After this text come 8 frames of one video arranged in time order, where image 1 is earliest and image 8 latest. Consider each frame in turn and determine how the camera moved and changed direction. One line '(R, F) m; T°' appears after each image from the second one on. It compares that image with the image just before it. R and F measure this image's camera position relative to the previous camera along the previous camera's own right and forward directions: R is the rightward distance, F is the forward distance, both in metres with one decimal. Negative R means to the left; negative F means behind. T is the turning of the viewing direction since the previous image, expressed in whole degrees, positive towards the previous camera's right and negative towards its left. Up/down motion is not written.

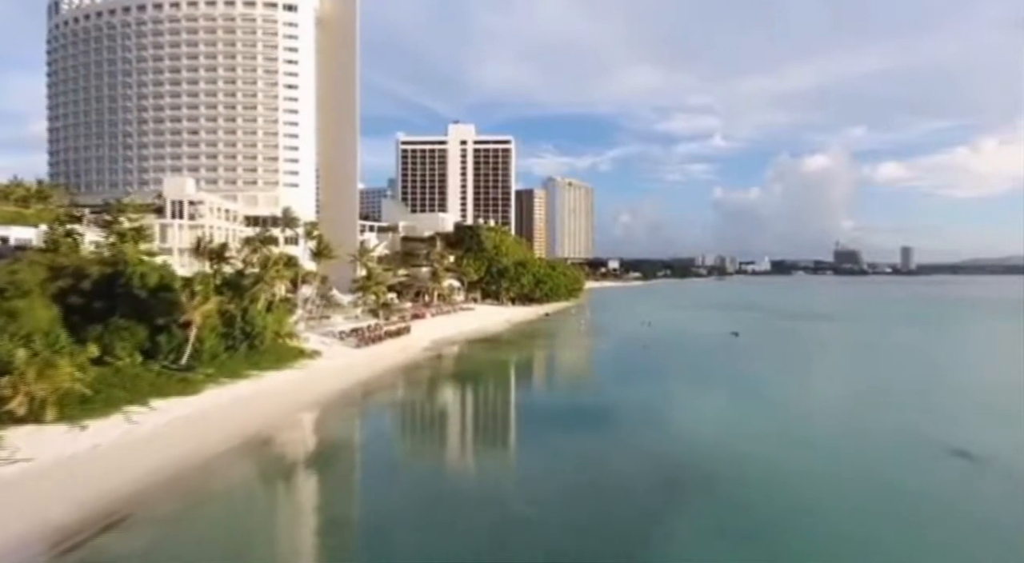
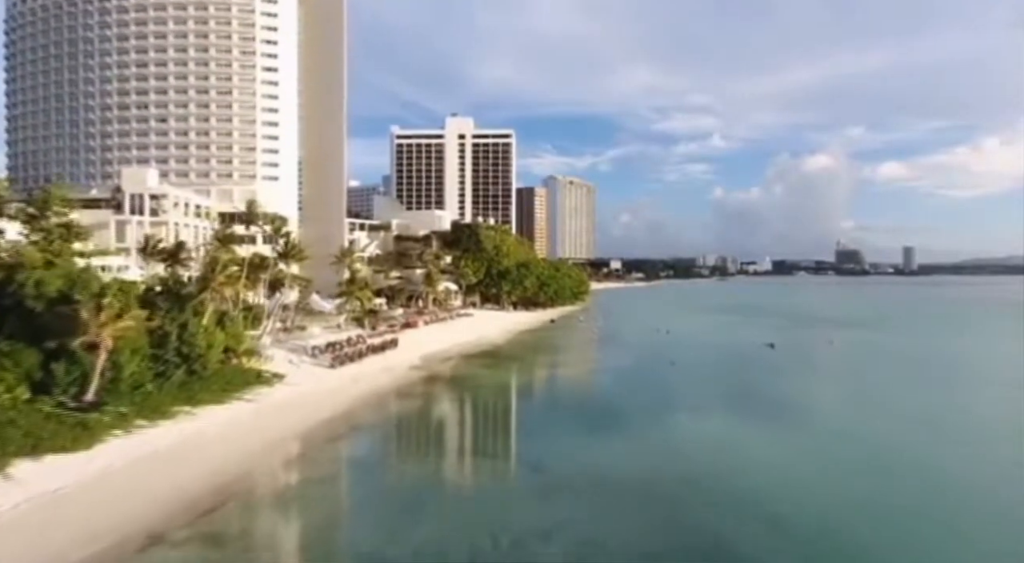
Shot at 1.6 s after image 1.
(-0.4, +8.0) m; 0°
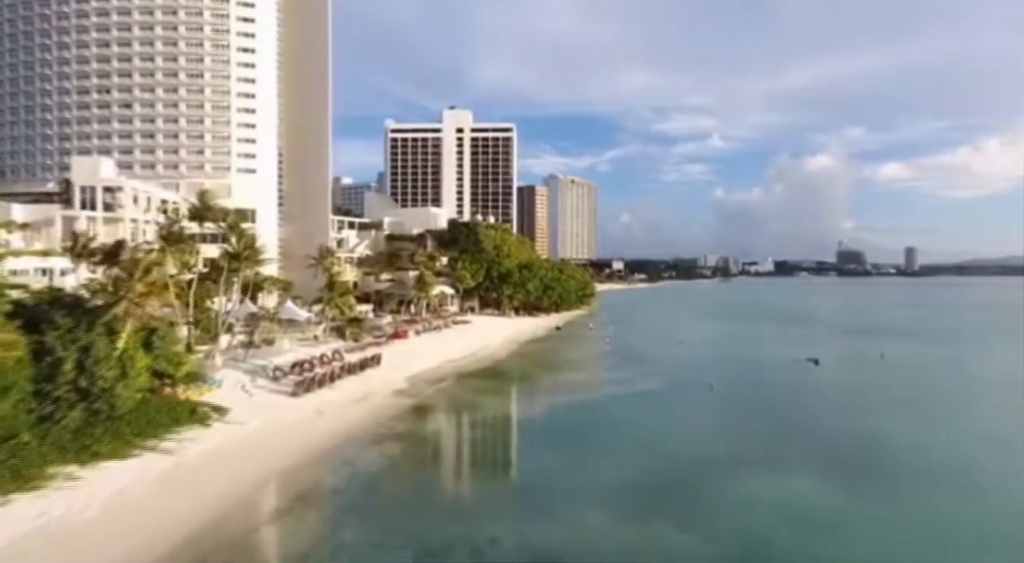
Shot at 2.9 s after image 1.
(-0.3, +7.5) m; 0°
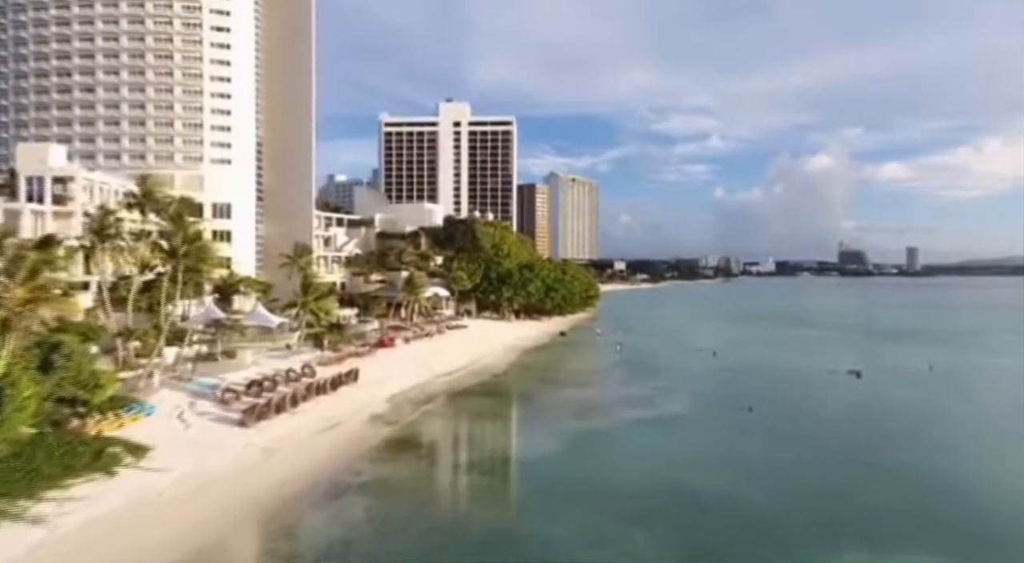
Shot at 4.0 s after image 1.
(0.0, +6.1) m; 0°
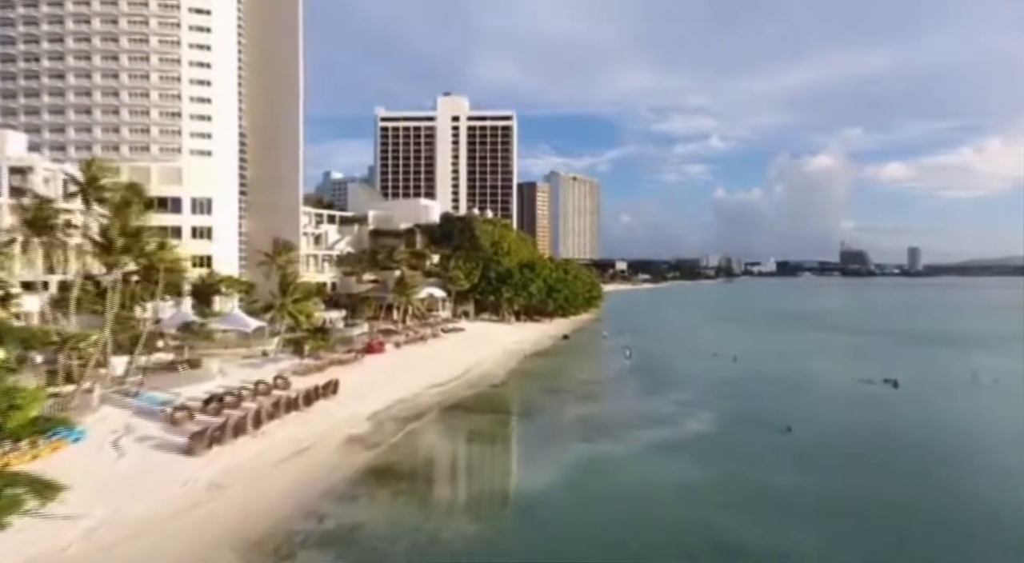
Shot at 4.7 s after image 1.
(0.0, +4.2) m; 0°
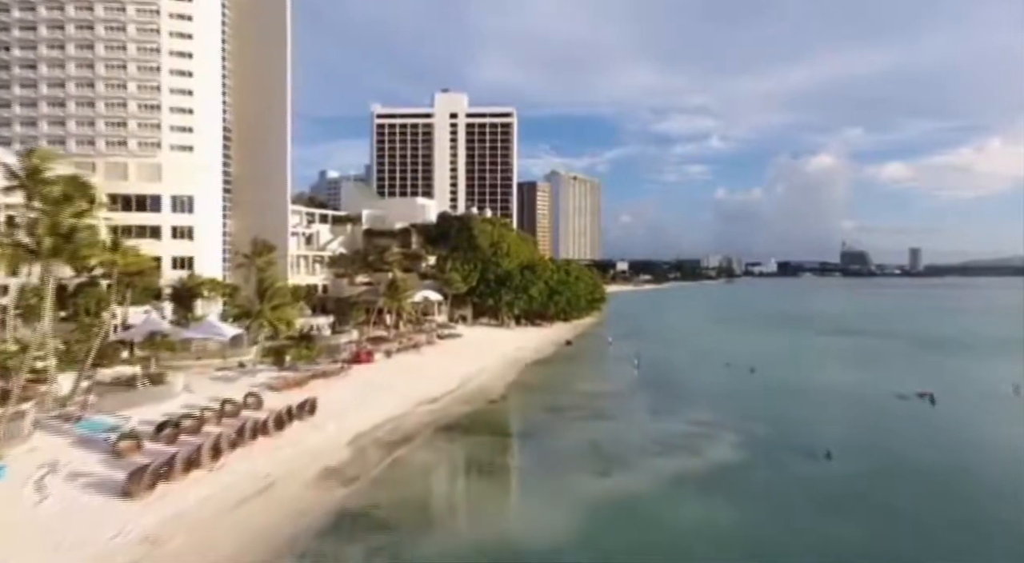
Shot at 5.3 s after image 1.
(0.0, +3.4) m; 0°
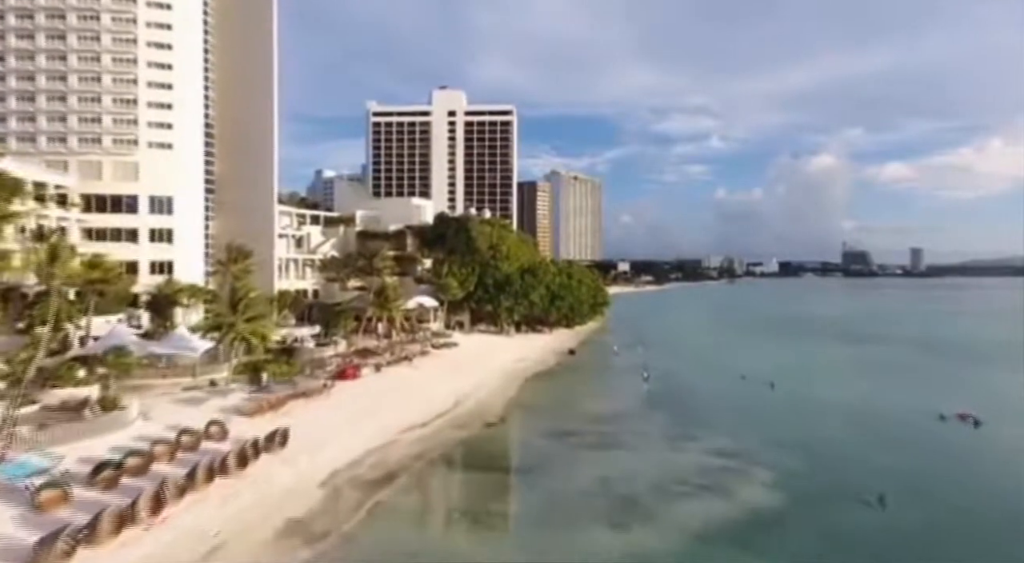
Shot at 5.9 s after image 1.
(0.0, +3.4) m; 0°
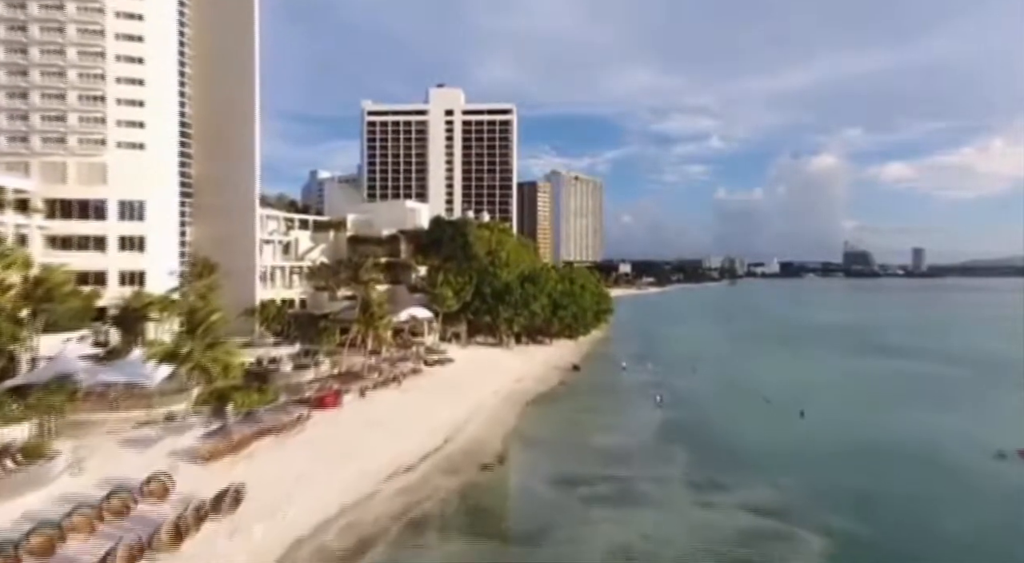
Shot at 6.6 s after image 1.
(+0.1, +4.0) m; 0°
